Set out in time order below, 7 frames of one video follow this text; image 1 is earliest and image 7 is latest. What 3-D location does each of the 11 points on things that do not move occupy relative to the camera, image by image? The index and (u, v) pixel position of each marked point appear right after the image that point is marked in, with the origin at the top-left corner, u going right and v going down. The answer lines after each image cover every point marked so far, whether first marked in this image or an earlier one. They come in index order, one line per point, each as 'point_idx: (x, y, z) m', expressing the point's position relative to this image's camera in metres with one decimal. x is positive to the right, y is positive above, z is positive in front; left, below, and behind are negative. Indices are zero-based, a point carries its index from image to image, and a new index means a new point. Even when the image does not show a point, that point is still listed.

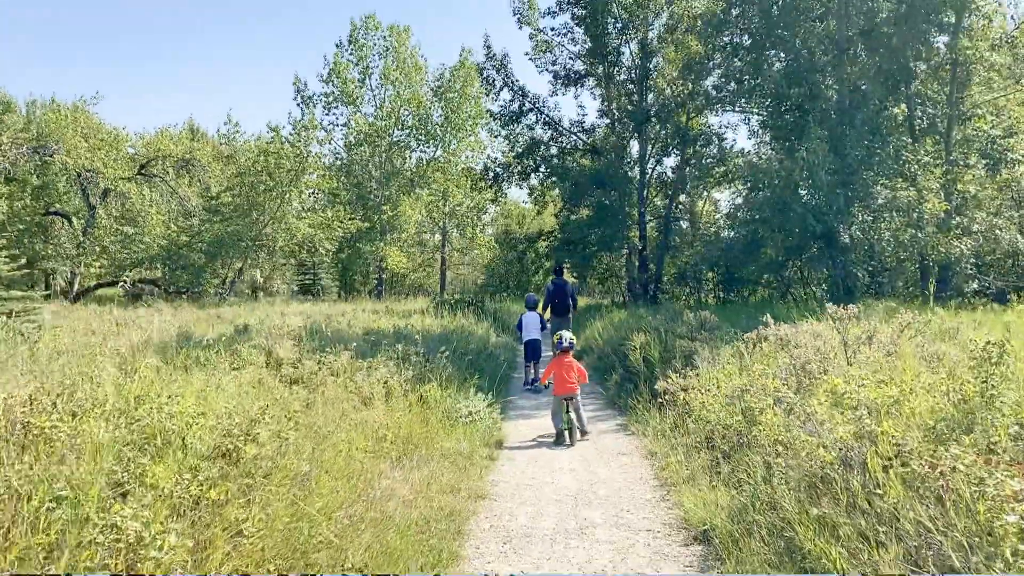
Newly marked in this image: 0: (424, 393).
0: (-0.7, -0.8, +6.5) m
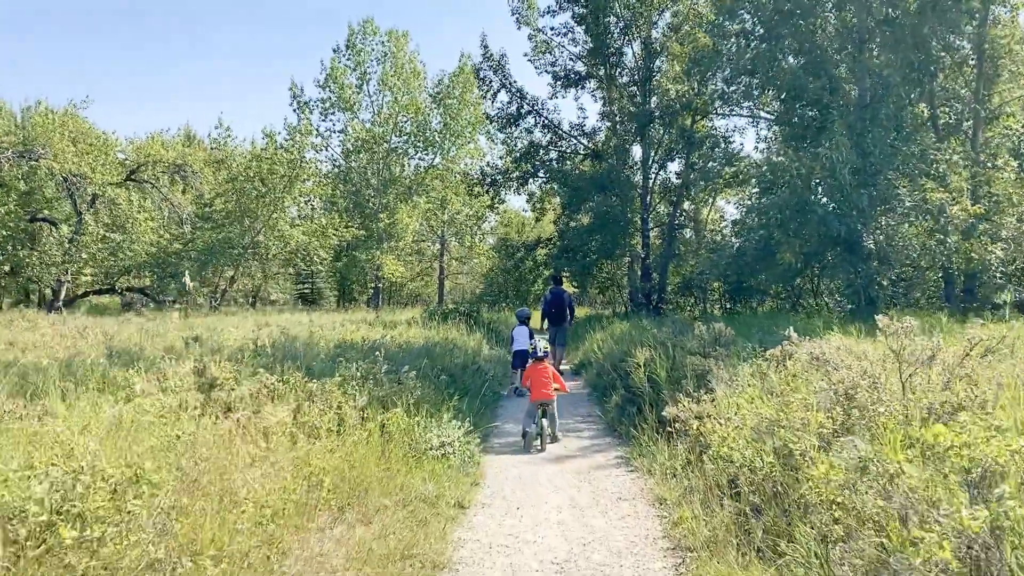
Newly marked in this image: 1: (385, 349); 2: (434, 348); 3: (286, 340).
0: (-0.8, -0.9, +5.4) m
1: (-1.2, -0.6, +8.2) m
2: (-0.9, -0.7, +9.7) m
3: (-2.3, -0.6, +8.7) m
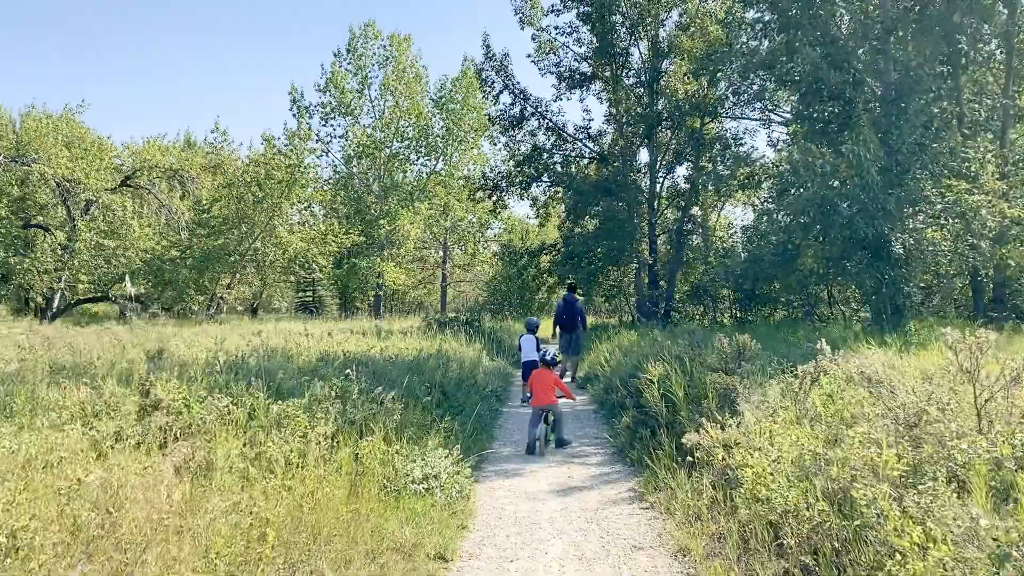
0: (-0.8, -0.9, +4.7) m
1: (-1.2, -0.7, +7.4) m
2: (-0.9, -0.8, +8.9) m
3: (-2.3, -0.7, +7.9) m
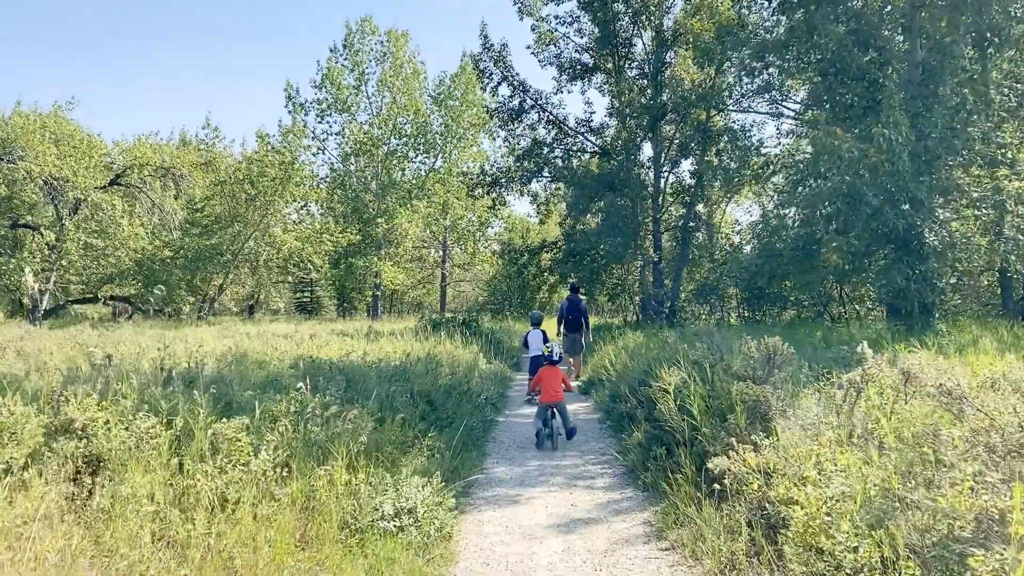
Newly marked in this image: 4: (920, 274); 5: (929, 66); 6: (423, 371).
0: (-0.9, -0.9, +3.8) m
1: (-1.3, -0.7, +6.6) m
2: (-0.9, -0.8, +8.1) m
3: (-2.4, -0.6, +7.0) m
4: (+4.6, +0.2, +9.5) m
5: (+5.0, +2.6, +10.0) m
6: (-0.8, -0.8, +7.9) m
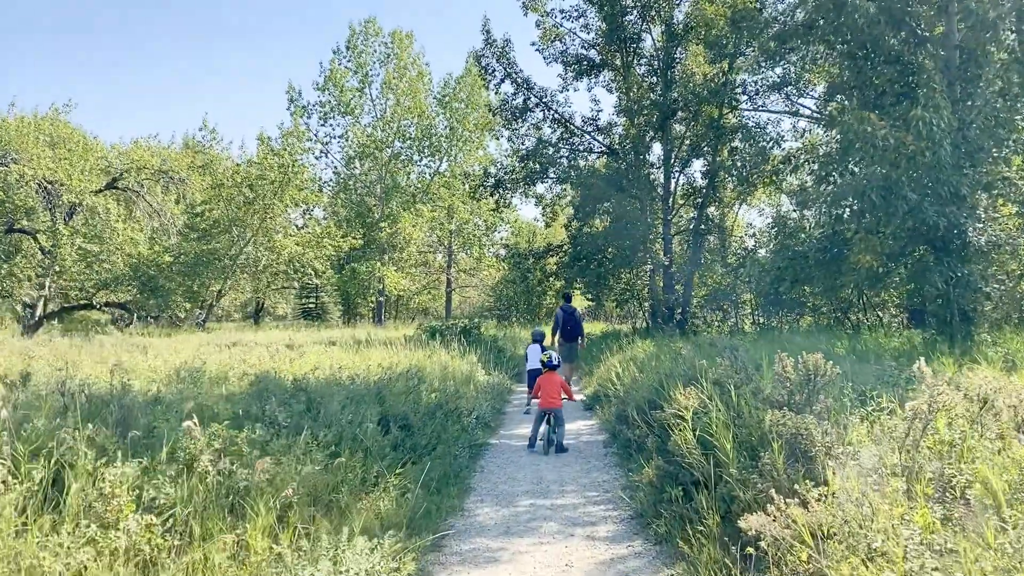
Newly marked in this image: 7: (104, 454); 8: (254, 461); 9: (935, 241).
0: (-1.0, -0.9, +2.9) m
1: (-1.4, -0.7, +5.7) m
2: (-1.0, -0.8, +7.2) m
3: (-2.5, -0.7, +6.1) m
4: (+4.6, +0.1, +8.5) m
5: (+4.9, +2.6, +9.0) m
6: (-0.9, -0.8, +6.9) m
7: (-1.6, -0.7, +3.4) m
8: (-1.1, -0.7, +3.6) m
9: (+4.5, +0.5, +8.8) m
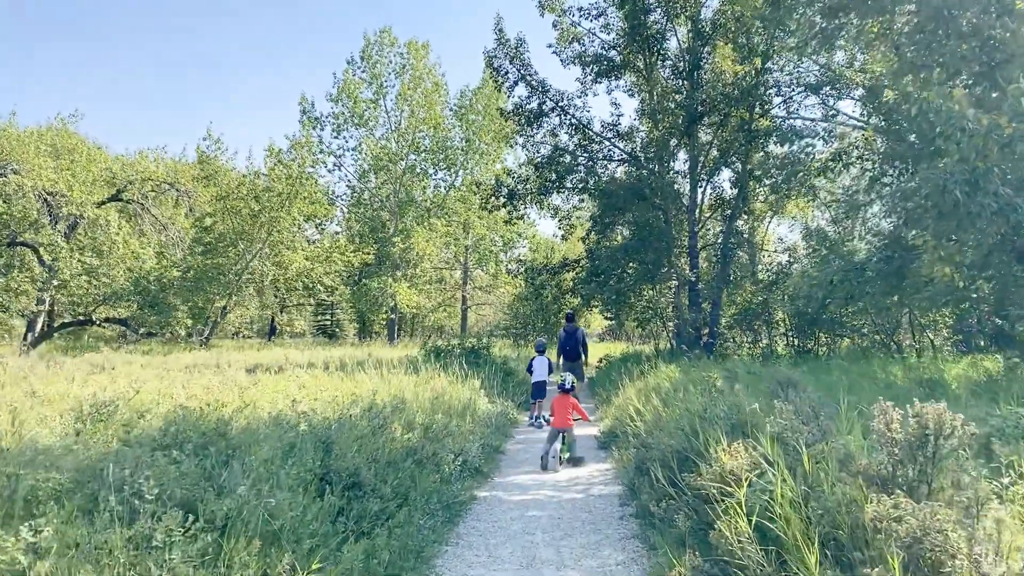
0: (-1.2, -0.9, +1.5) m
1: (-1.5, -0.8, +4.3) m
2: (-1.1, -0.9, +5.7) m
3: (-2.5, -0.8, +4.7) m
4: (+4.5, 0.0, +7.0) m
5: (+4.9, +2.4, +7.5) m
6: (-1.0, -0.9, +5.5) m
7: (-1.8, -0.7, +2.0) m
8: (-1.2, -0.8, +2.2) m
9: (+4.5, +0.3, +7.3) m
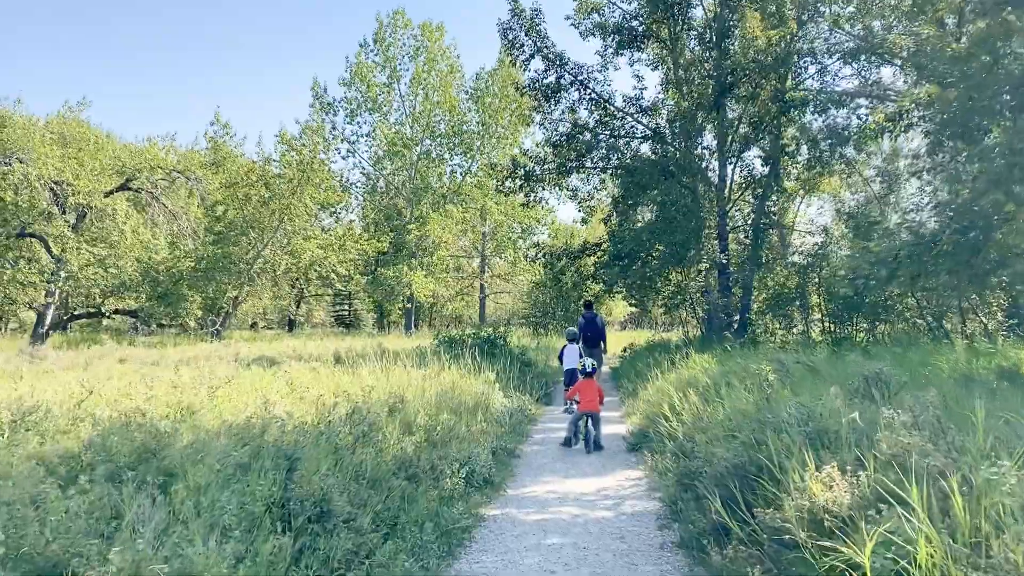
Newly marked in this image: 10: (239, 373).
0: (-1.2, -0.9, +0.5) m
1: (-1.4, -0.7, +3.3) m
2: (-1.0, -0.8, +4.8) m
3: (-2.5, -0.7, +3.8) m
4: (+4.6, +0.1, +5.8) m
5: (+5.0, +2.6, +6.3) m
6: (-0.9, -0.8, +4.5) m
7: (-1.8, -0.6, +1.1) m
8: (-1.3, -0.7, +1.2) m
9: (+4.6, +0.5, +6.2) m
10: (-2.5, -0.8, +7.9) m
